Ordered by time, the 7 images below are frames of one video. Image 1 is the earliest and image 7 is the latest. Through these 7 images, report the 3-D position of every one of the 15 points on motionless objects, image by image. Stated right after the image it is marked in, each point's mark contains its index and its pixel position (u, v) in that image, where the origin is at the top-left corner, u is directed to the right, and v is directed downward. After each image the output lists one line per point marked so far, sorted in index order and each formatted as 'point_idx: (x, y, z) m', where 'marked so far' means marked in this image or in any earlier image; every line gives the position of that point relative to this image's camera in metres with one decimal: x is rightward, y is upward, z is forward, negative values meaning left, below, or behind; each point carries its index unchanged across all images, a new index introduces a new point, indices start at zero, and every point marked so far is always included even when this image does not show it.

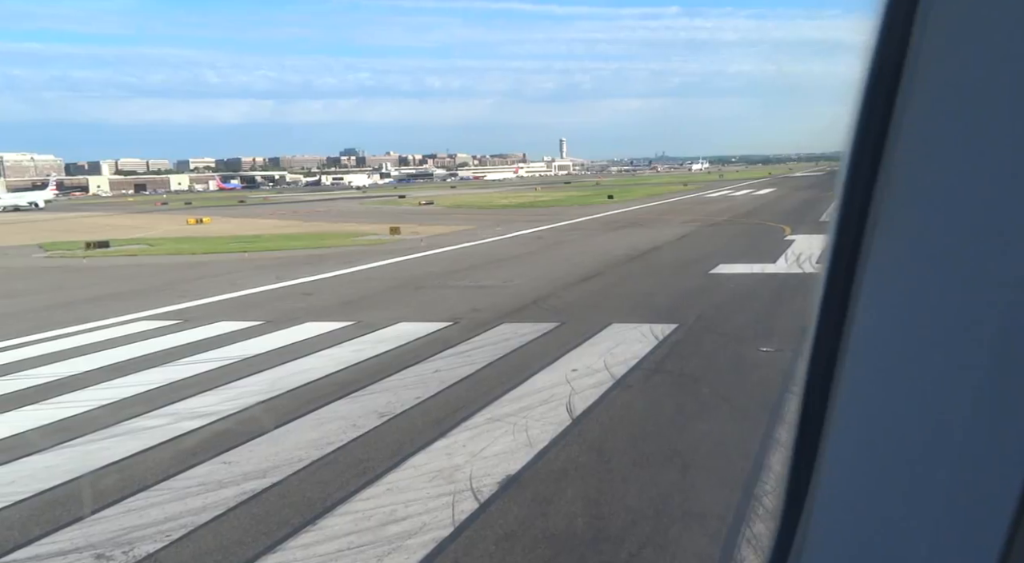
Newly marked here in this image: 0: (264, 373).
0: (-2.5, -0.9, +10.4) m
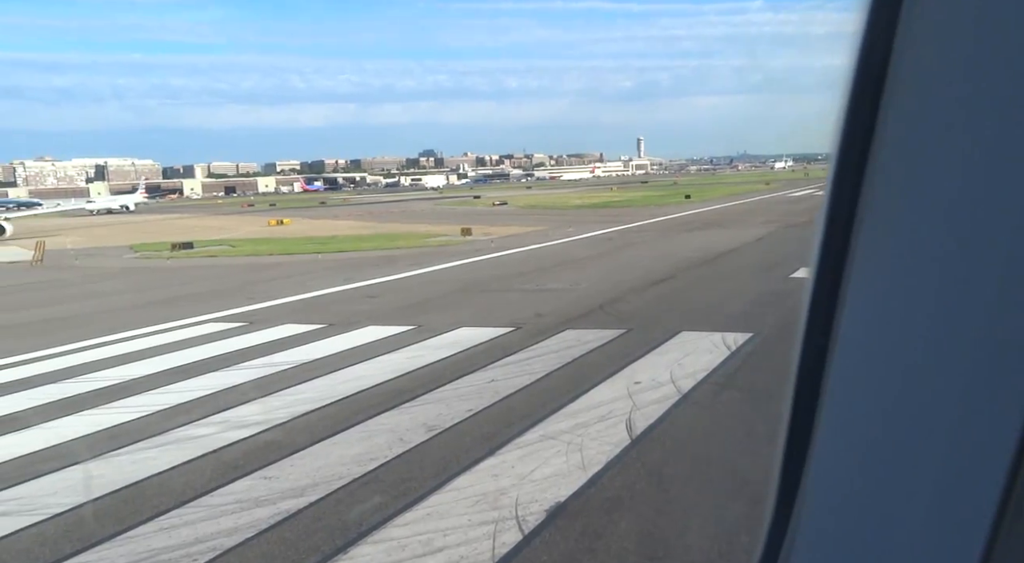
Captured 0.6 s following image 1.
0: (-1.8, -0.9, +10.0) m
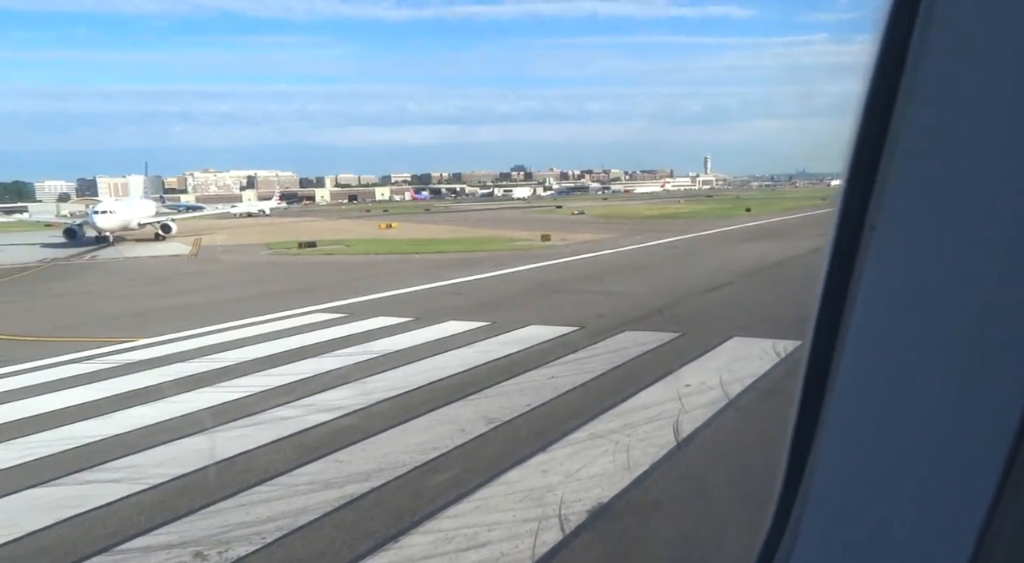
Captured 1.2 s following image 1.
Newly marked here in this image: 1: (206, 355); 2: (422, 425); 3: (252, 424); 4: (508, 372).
0: (-1.2, -1.0, +10.3) m
1: (-4.3, -0.9, +13.0) m
2: (-0.8, -1.3, +8.1) m
3: (-2.6, -1.4, +9.0) m
4: (0.0, -0.9, +9.3) m
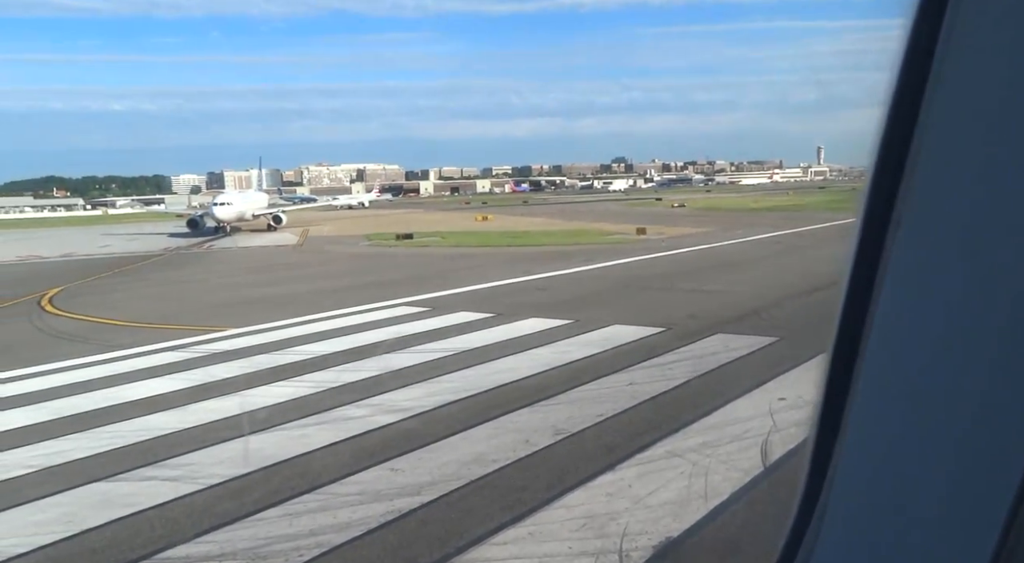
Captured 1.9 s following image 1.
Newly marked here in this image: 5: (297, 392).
0: (-0.3, -0.9, +9.8) m
1: (-3.1, -0.8, +12.8) m
2: (-0.2, -1.2, +7.4) m
3: (-1.9, -1.3, +8.6) m
4: (+0.7, -0.9, +8.5) m
5: (-2.4, -1.2, +10.1) m
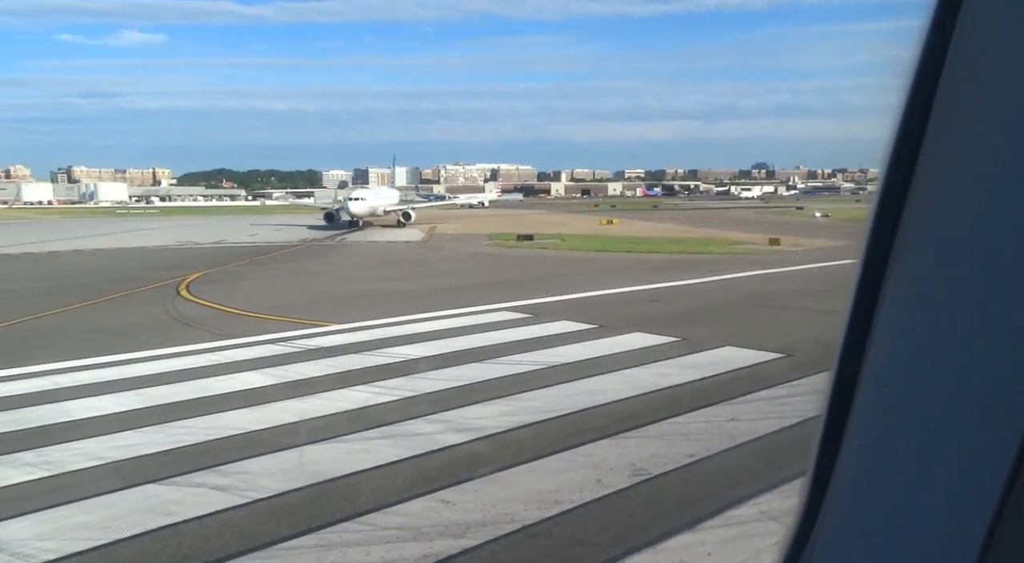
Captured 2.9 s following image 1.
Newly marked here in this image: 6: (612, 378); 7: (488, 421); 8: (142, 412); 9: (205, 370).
0: (+0.5, -1.0, +8.8) m
1: (-1.7, -0.8, +12.2) m
2: (+0.3, -1.3, +6.5) m
3: (-1.2, -1.3, +7.9) m
4: (+1.4, -1.0, +7.4) m
5: (-1.4, -1.2, +9.4) m
6: (+1.0, -1.0, +8.7) m
7: (-0.2, -1.2, +7.8) m
8: (-4.0, -1.4, +9.8) m
9: (-3.9, -1.1, +11.6) m
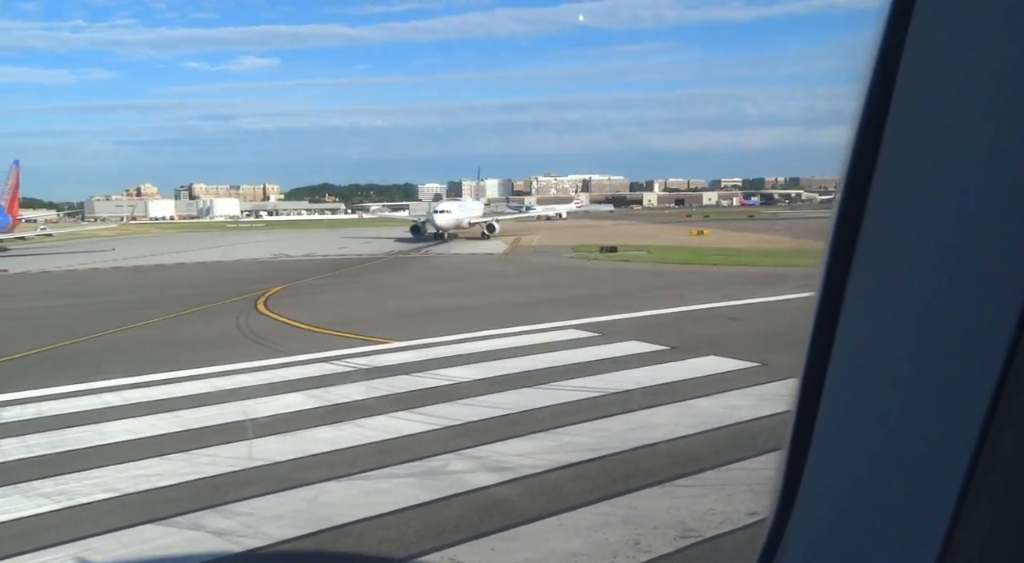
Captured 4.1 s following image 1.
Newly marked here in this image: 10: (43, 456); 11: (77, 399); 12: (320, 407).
0: (+1.0, -1.2, +7.7) m
1: (-0.9, -1.0, +11.3) m
2: (+0.5, -1.4, +5.4) m
3: (-0.9, -1.5, +7.0) m
4: (+1.7, -1.2, +6.3) m
5: (-0.9, -1.3, +8.6) m
6: (+1.4, -1.1, +7.6) m
7: (+0.1, -1.4, +6.8) m
8: (-3.4, -1.6, +9.2) m
9: (-3.2, -1.3, +11.0) m
10: (-4.8, -1.8, +9.3) m
11: (-5.7, -1.6, +12.0) m
12: (-2.1, -1.4, +9.8) m
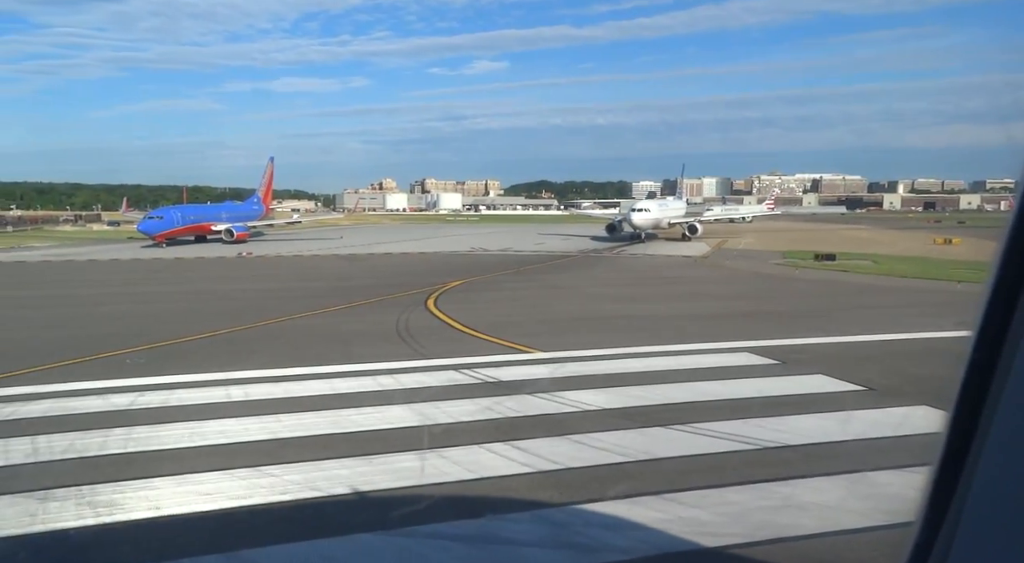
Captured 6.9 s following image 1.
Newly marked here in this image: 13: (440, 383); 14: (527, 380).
0: (+1.6, -1.3, +5.6) m
1: (+0.7, -1.0, +9.6) m
2: (+0.6, -1.5, +3.5) m
3: (-0.3, -1.5, +5.4) m
4: (+2.0, -1.3, +4.0) m
5: (0.0, -1.4, +6.9) m
6: (+2.0, -1.2, +5.4) m
7: (+0.6, -1.4, +5.0) m
8: (-2.3, -1.5, +8.1) m
9: (-1.6, -1.2, +9.8) m
10: (-3.6, -1.6, +8.5) m
11: (-3.9, -1.4, +11.4) m
12: (-0.8, -1.3, +8.3) m
13: (-0.9, -1.1, +10.2) m
14: (+0.1, -1.1, +9.8) m
